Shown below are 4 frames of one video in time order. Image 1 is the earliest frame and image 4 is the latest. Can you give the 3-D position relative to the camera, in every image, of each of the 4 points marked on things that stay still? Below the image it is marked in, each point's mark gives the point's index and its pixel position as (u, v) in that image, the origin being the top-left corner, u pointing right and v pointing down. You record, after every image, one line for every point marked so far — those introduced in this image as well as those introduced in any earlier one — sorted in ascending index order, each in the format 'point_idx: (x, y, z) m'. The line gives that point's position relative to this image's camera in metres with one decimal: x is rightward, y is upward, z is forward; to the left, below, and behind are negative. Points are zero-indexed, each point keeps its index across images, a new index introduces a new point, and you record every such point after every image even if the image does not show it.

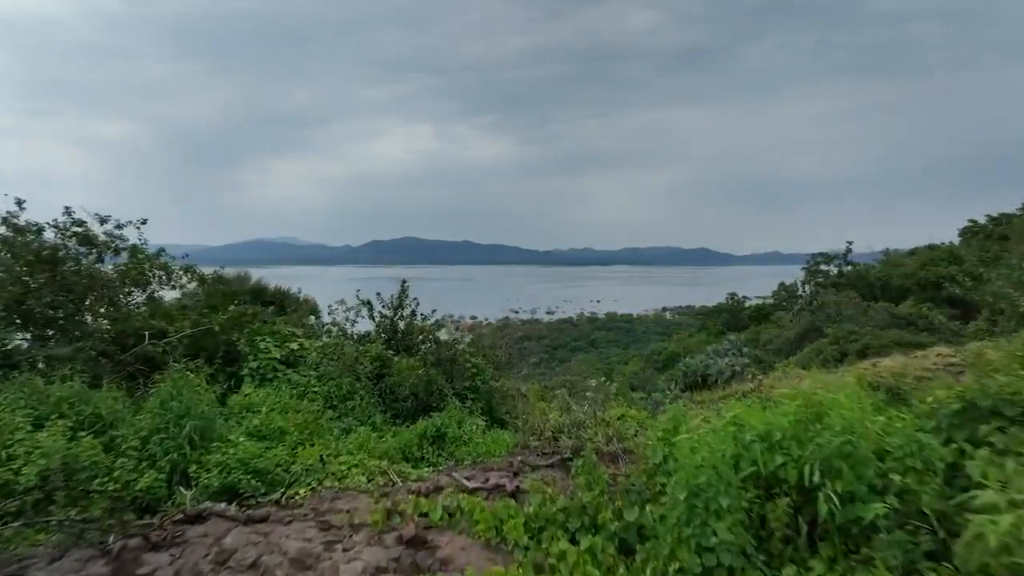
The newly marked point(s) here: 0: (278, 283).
0: (-5.2, +0.1, +14.2) m
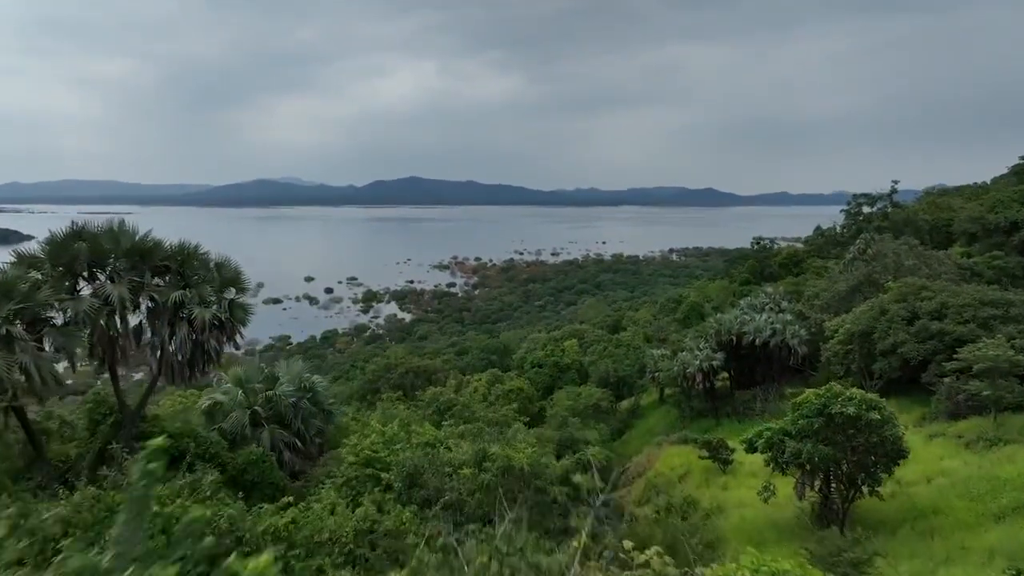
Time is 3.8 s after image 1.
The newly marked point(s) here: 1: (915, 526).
0: (-4.9, +0.8, +9.8) m
1: (+8.0, -4.7, +12.7) m
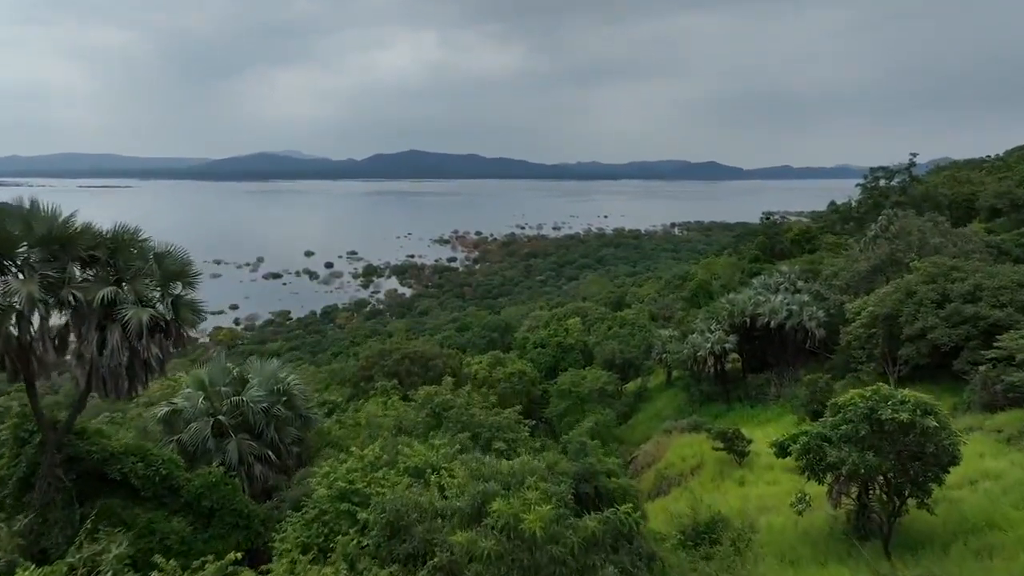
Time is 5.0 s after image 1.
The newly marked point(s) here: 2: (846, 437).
0: (-4.9, +0.9, +8.2) m
1: (+8.1, -4.5, +11.3) m
2: (+5.8, -2.6, +11.0) m
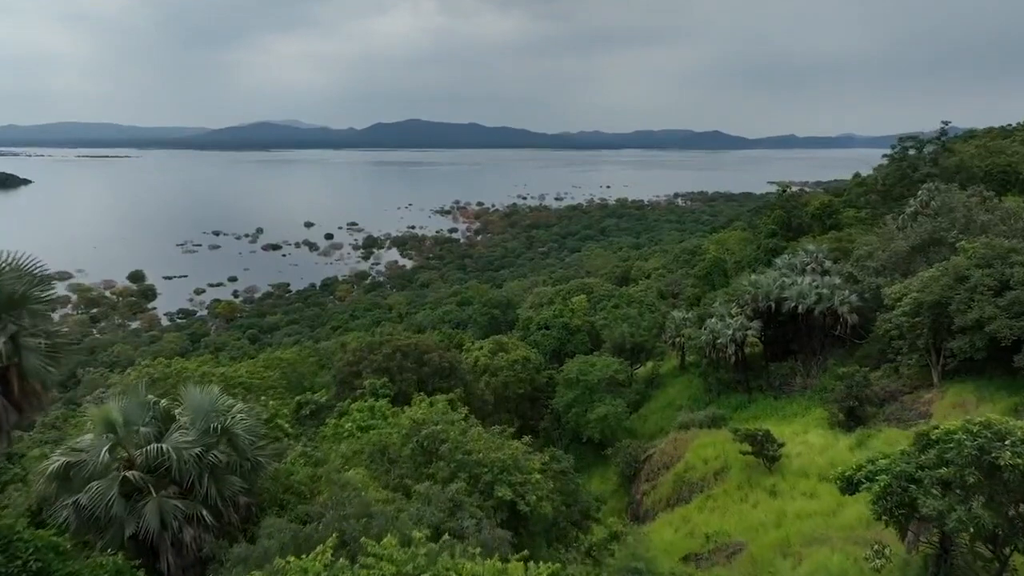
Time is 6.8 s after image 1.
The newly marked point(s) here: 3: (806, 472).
0: (-4.8, +0.7, +5.7) m
1: (+8.2, -4.5, +9.1) m
2: (+5.9, -2.6, +8.7) m
3: (+8.5, -5.3, +18.4) m
